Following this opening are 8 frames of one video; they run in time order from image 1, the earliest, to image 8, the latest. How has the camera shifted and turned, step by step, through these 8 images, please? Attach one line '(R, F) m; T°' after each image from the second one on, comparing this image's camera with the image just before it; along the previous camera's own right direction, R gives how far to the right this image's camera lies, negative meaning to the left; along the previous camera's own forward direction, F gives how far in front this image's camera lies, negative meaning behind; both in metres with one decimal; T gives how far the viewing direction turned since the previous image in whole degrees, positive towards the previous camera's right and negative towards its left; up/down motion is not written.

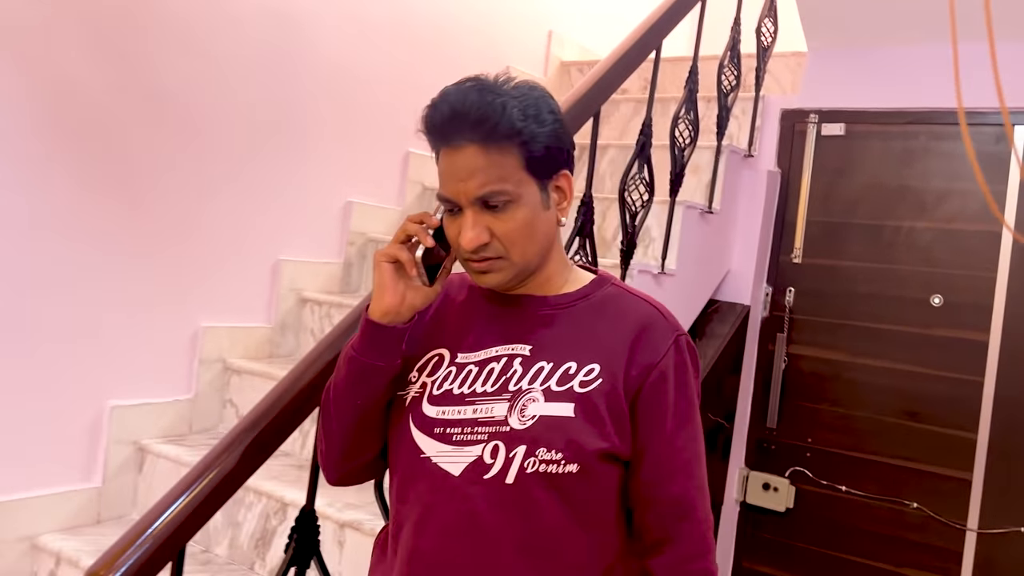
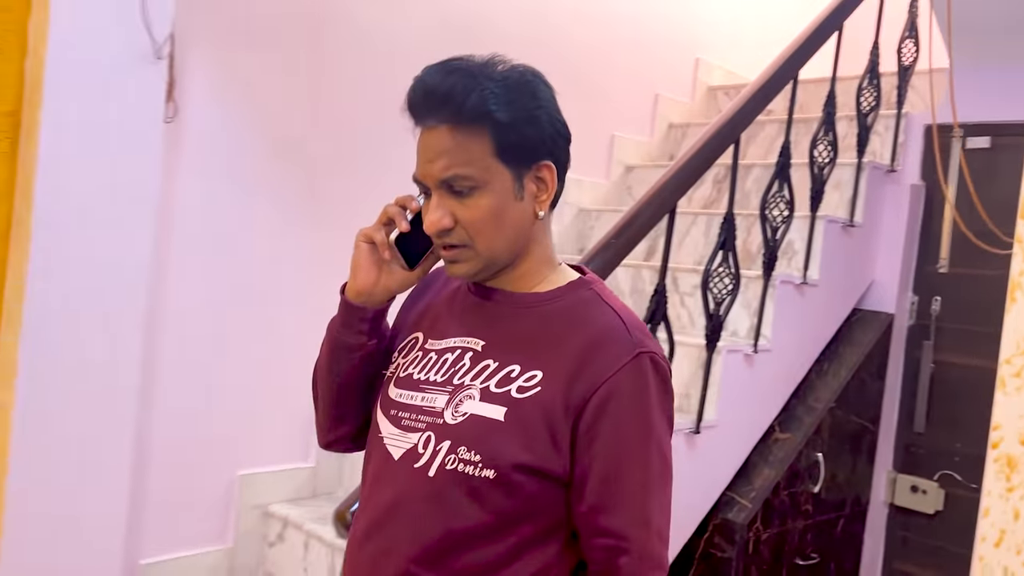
(0.0, -0.2) m; -10°
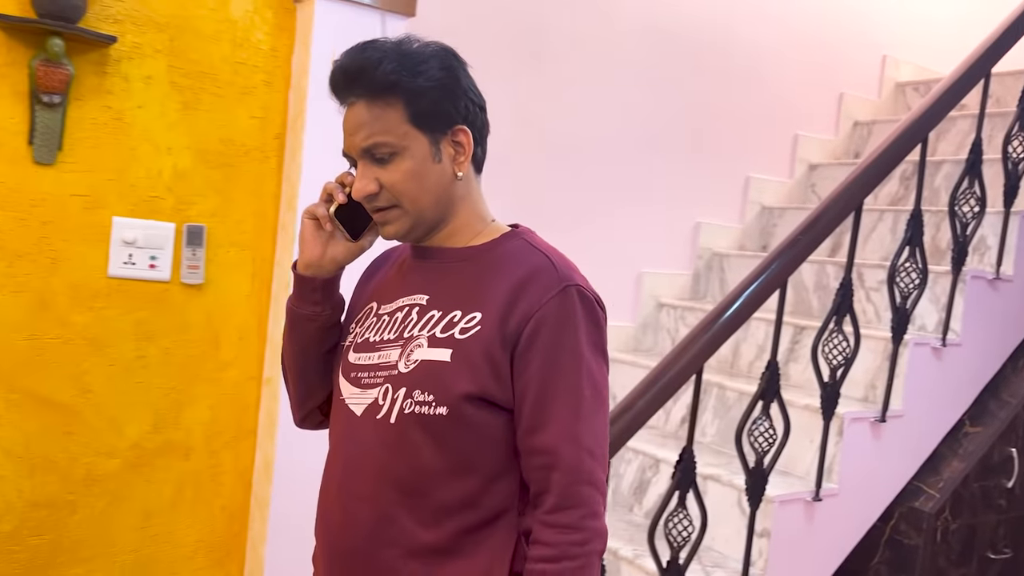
(0.0, -0.2) m; -11°
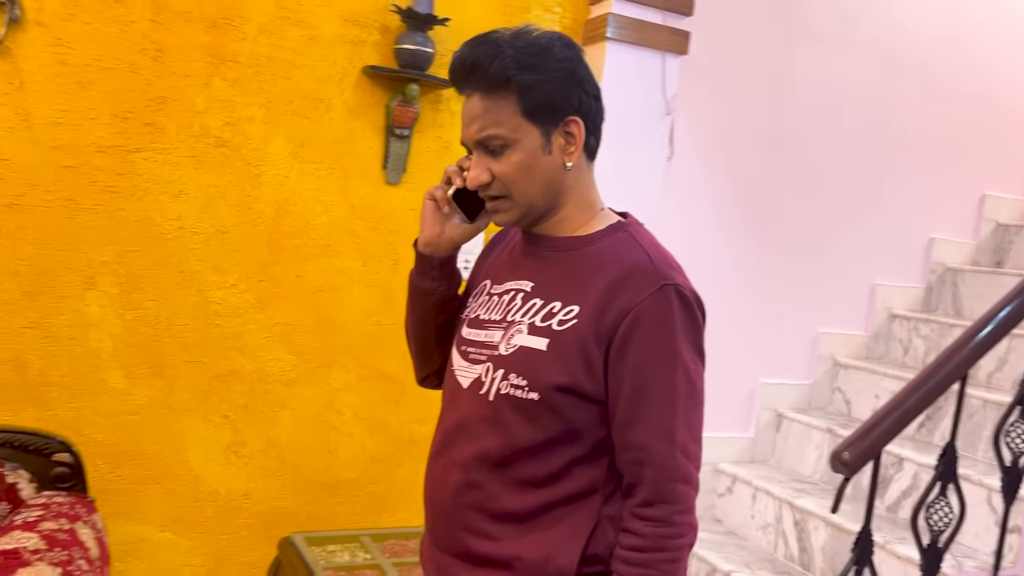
(-0.2, -0.3) m; -11°
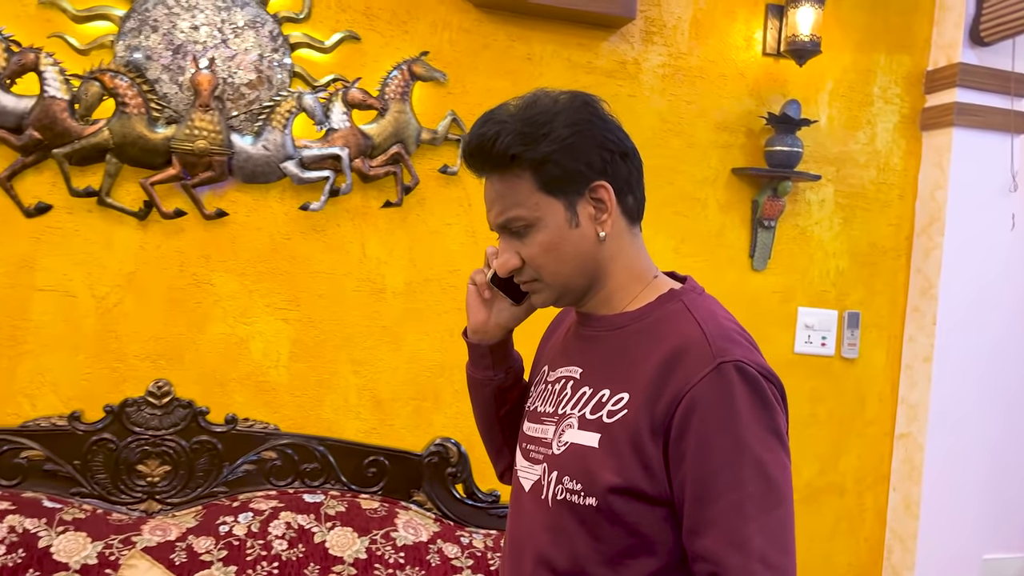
(-0.6, -0.2) m; -8°
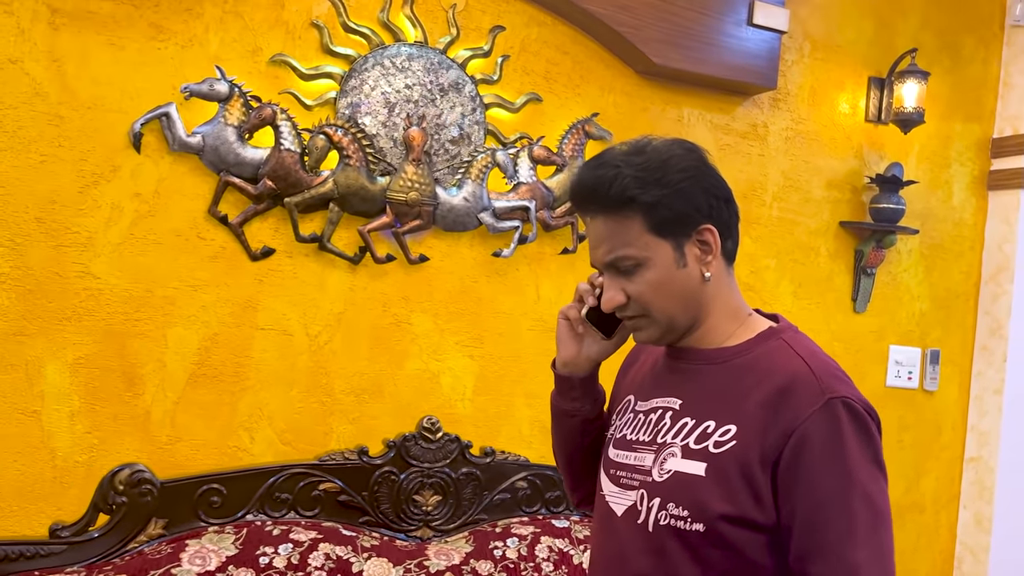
(-0.6, -0.2) m; +6°
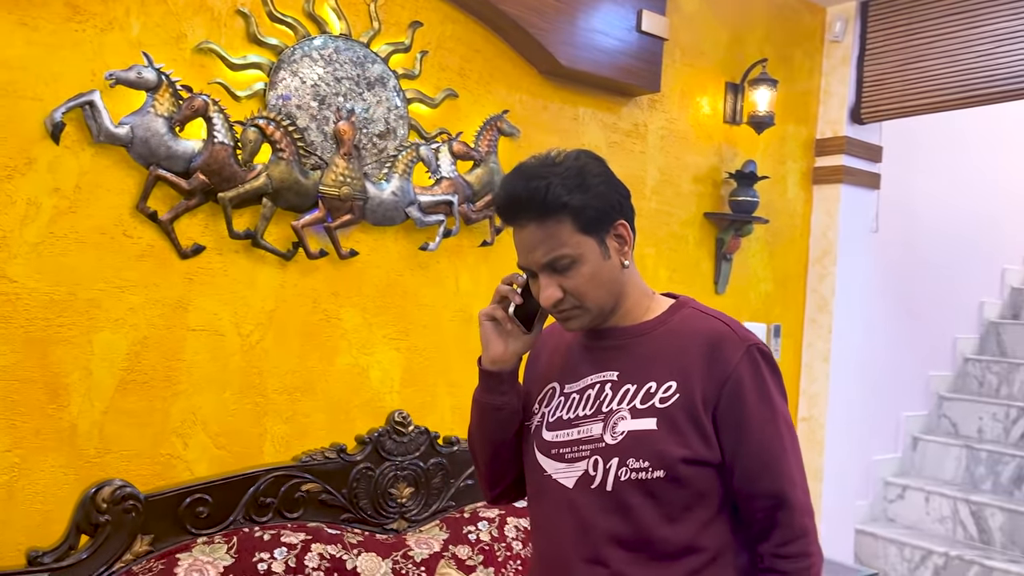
(-0.4, 0.0) m; +15°
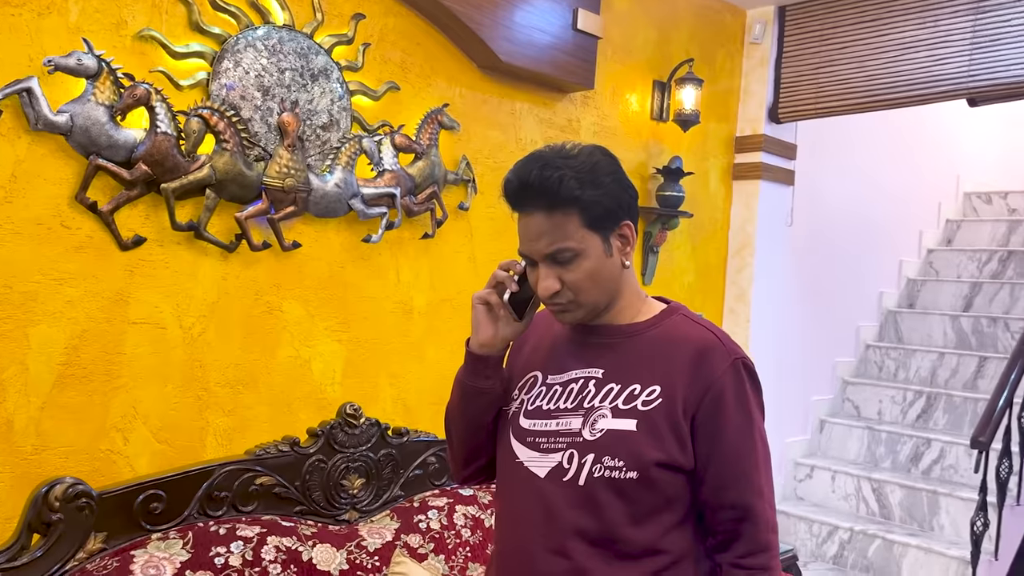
(-0.1, 0.0) m; +6°
